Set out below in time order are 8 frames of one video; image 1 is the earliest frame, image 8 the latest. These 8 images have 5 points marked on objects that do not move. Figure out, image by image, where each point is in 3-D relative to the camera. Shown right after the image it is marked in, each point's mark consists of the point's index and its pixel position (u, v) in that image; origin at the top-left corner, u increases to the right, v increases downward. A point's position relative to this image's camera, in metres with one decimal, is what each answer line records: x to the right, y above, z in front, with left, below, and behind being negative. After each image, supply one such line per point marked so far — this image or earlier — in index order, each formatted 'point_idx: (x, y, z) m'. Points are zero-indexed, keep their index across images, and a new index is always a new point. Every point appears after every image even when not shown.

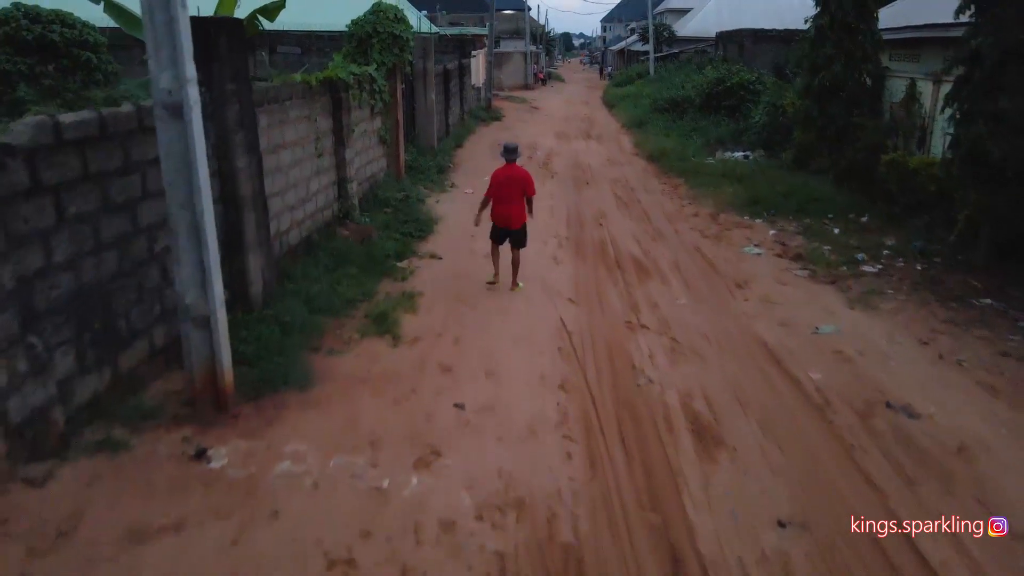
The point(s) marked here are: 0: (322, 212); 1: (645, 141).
0: (-1.8, +0.7, +7.2) m
1: (+2.8, +3.0, +15.5) m
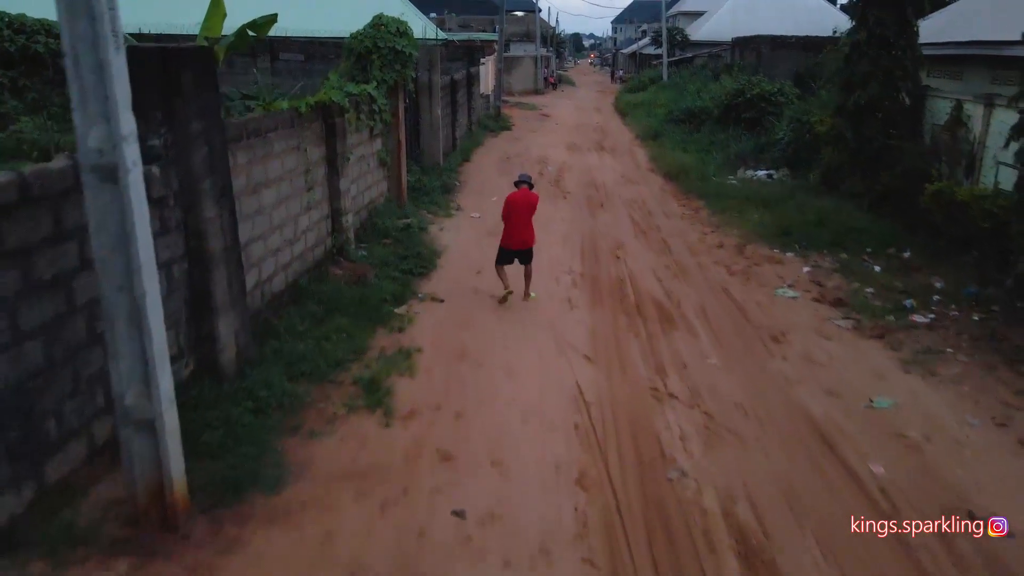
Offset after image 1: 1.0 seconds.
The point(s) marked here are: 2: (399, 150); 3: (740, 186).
0: (-1.7, +0.3, +6.5) m
1: (+3.0, +2.6, +14.8) m
2: (-1.4, +1.7, +9.3) m
3: (+3.5, +1.6, +11.5) m
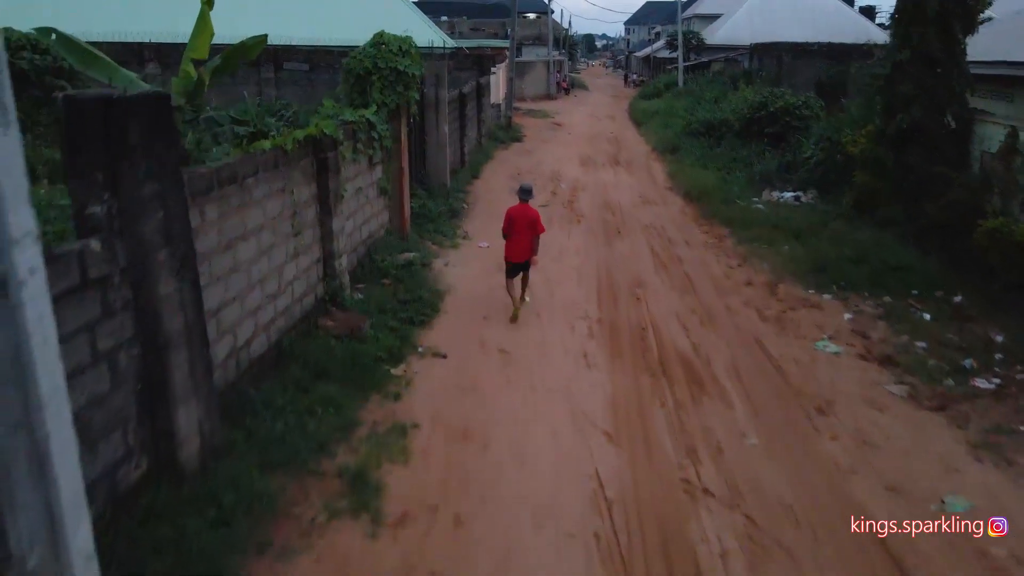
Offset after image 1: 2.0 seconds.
0: (-1.6, -0.1, +5.8) m
1: (+3.2, +2.1, +14.1) m
2: (-1.3, +1.3, +8.6) m
3: (+3.7, +1.1, +10.8) m
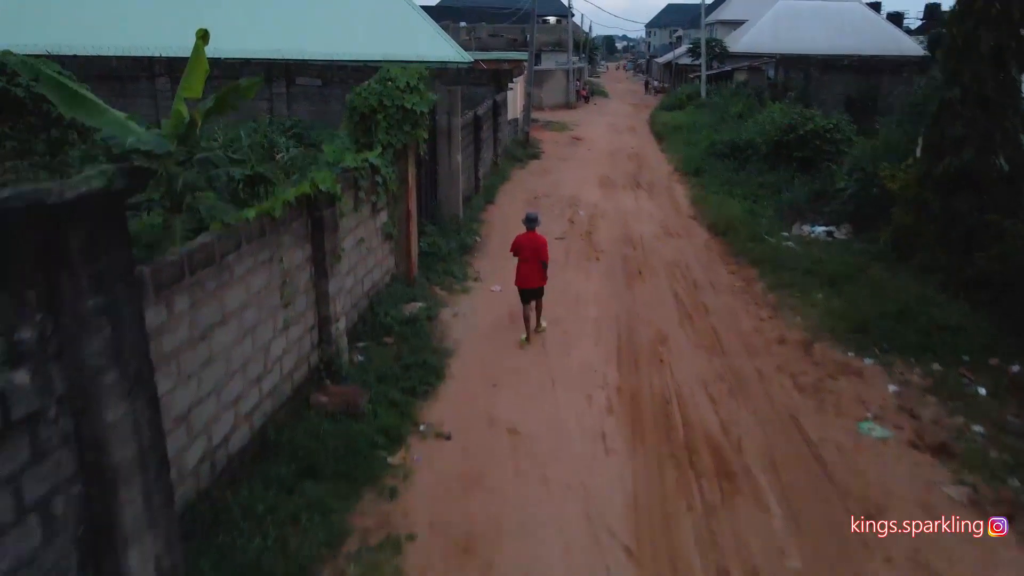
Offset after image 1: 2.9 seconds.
0: (-1.6, -0.6, +5.3) m
1: (+3.5, +1.6, +13.5) m
2: (-1.1, +0.7, +8.1) m
3: (+3.9, +0.5, +10.2) m
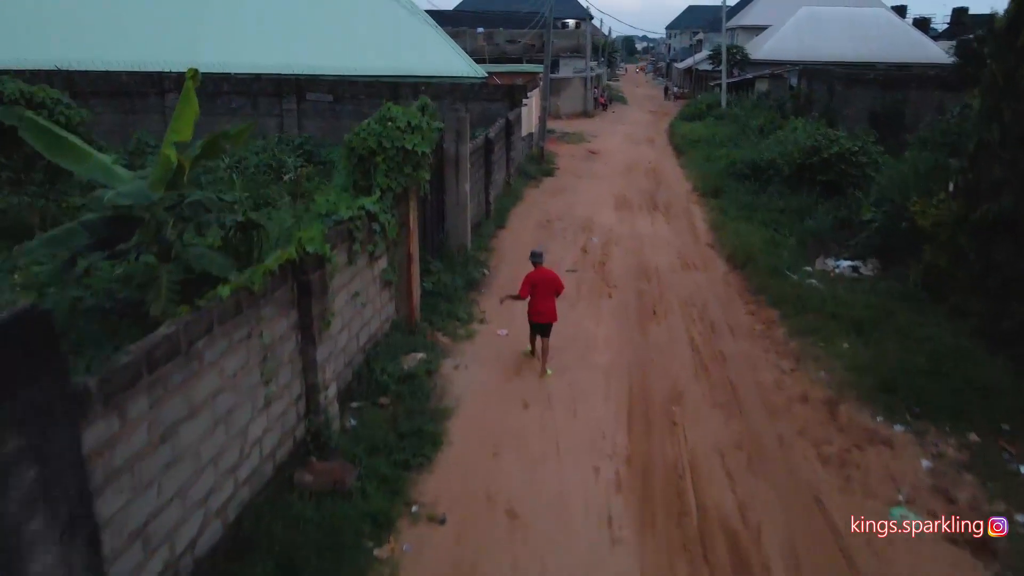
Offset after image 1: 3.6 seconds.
0: (-1.6, -1.1, +4.9) m
1: (+3.7, +1.0, +13.0) m
2: (-1.0, +0.3, +7.7) m
3: (+4.0, 0.0, +9.7) m
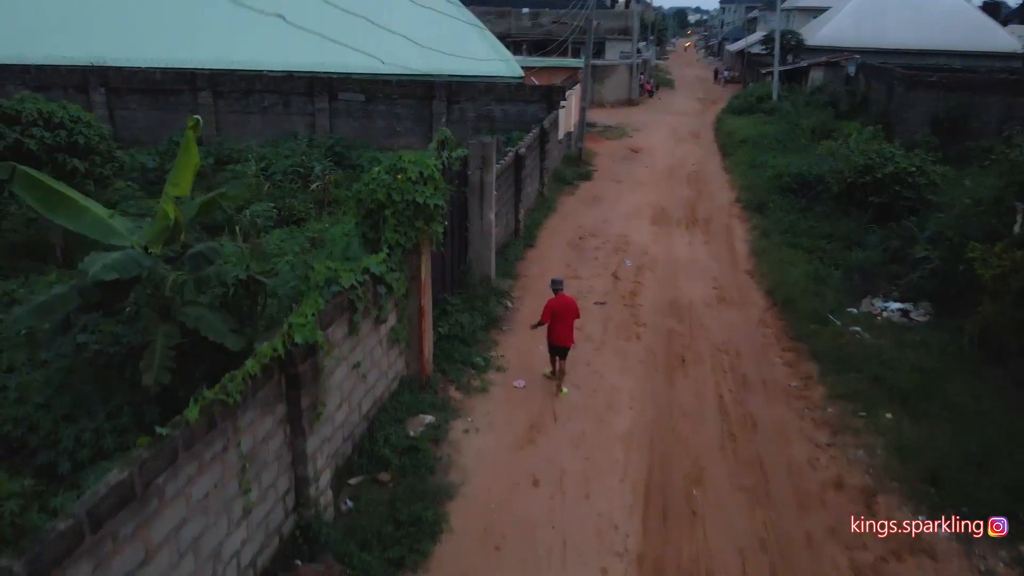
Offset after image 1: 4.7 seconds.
0: (-1.6, -1.7, +4.6) m
1: (+4.1, +0.6, +12.3) m
2: (-0.9, -0.3, +7.3) m
3: (+4.3, -0.6, +9.0) m
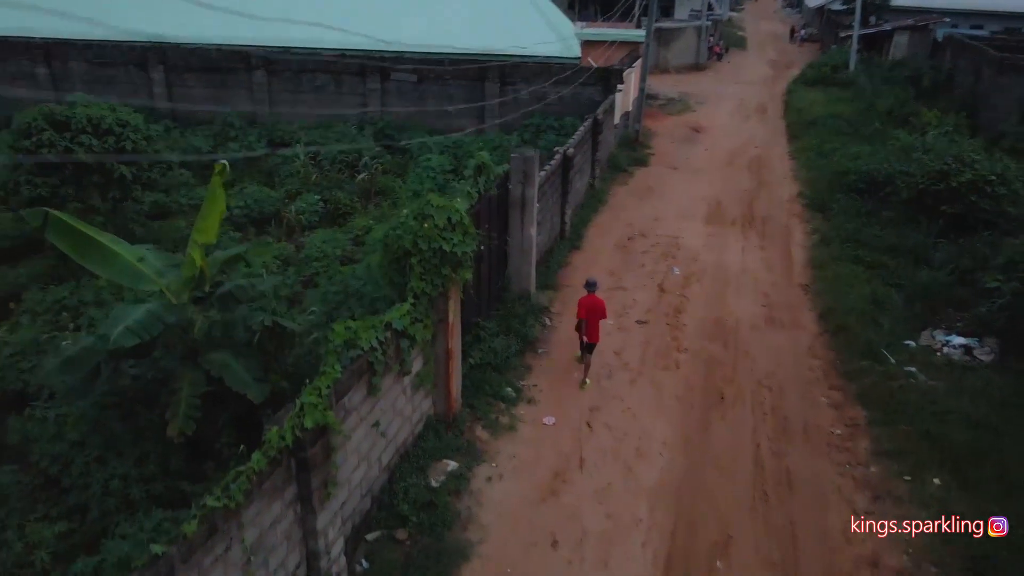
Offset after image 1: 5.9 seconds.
0: (-1.6, -2.3, +4.7) m
1: (+4.8, +0.3, +11.7) m
2: (-0.6, -0.7, +7.2) m
3: (+4.6, -1.1, +8.5) m
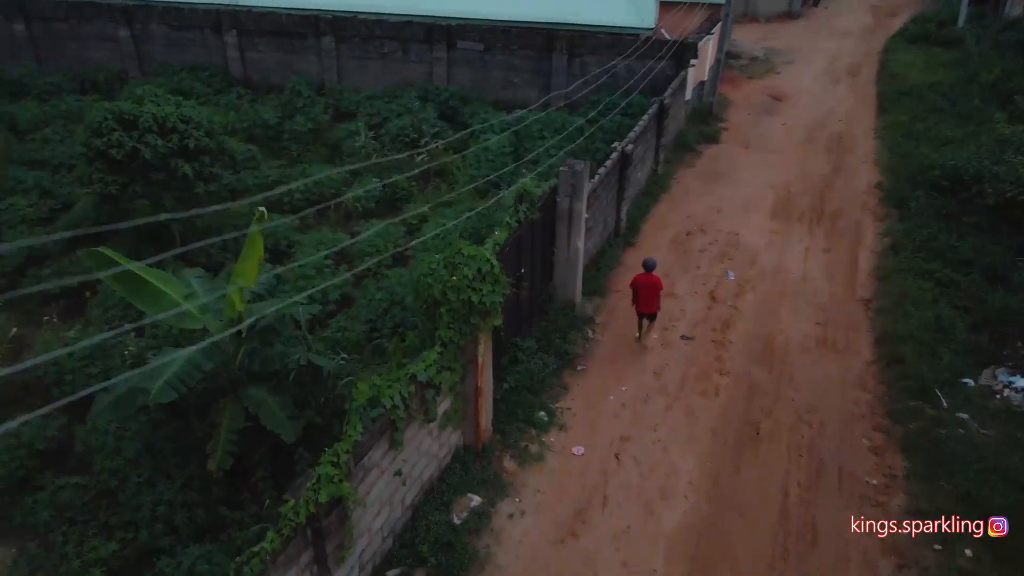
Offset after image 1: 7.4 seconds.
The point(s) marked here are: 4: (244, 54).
0: (-1.6, -2.8, +5.1) m
1: (+5.6, +0.1, +11.1) m
2: (-0.3, -1.0, +7.3) m
3: (+5.0, -1.6, +8.1) m
4: (-6.2, +5.4, +17.4) m
